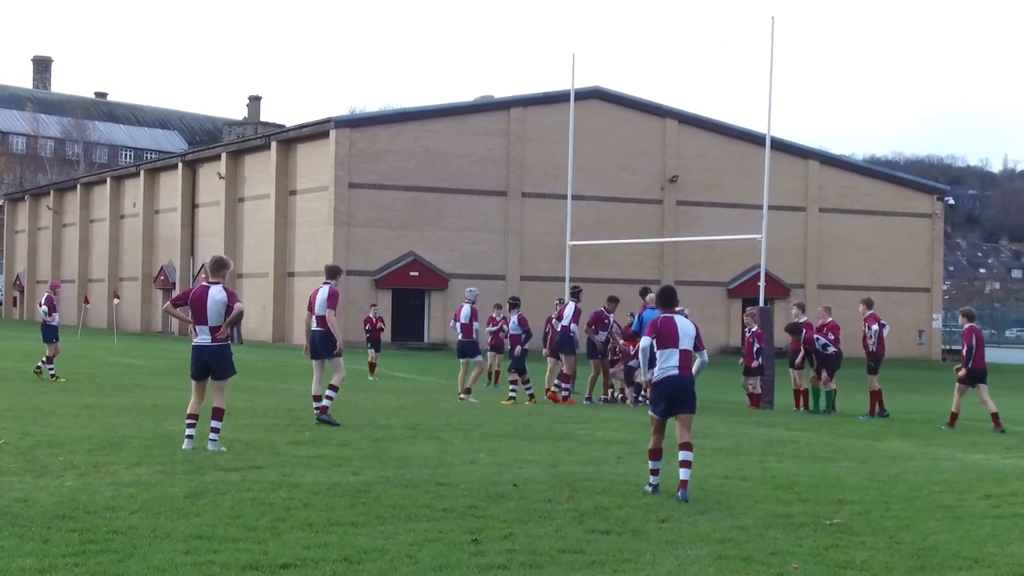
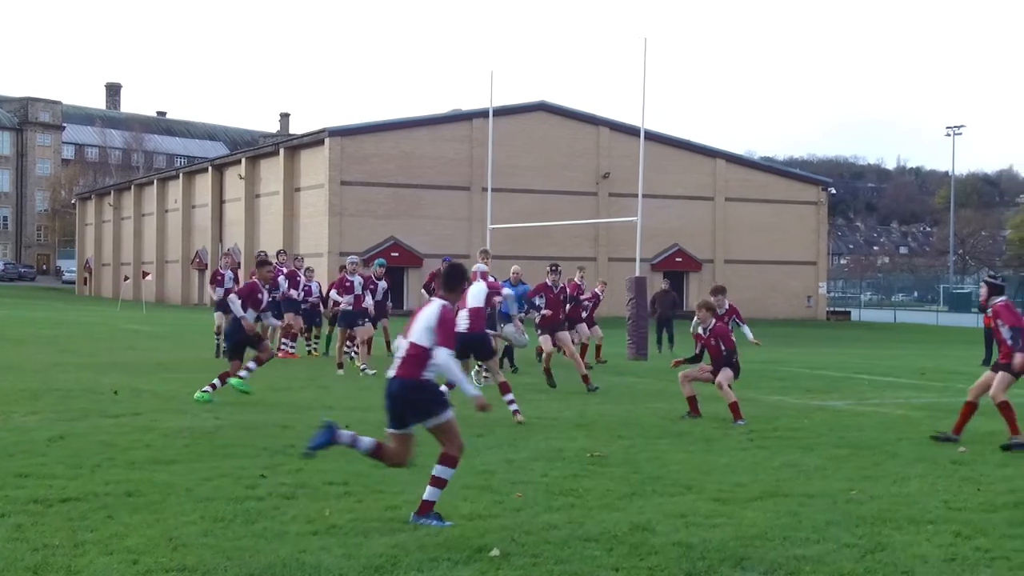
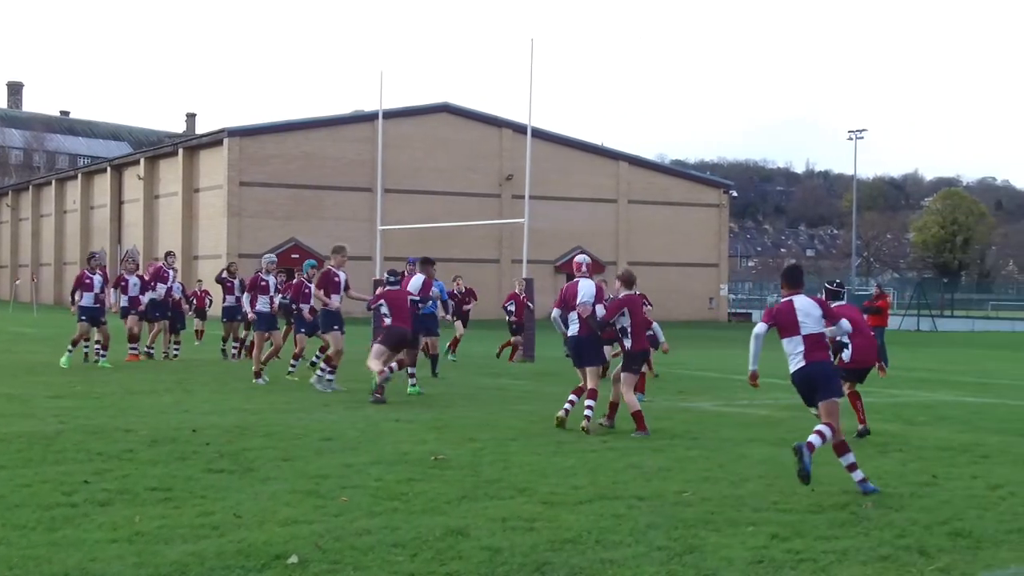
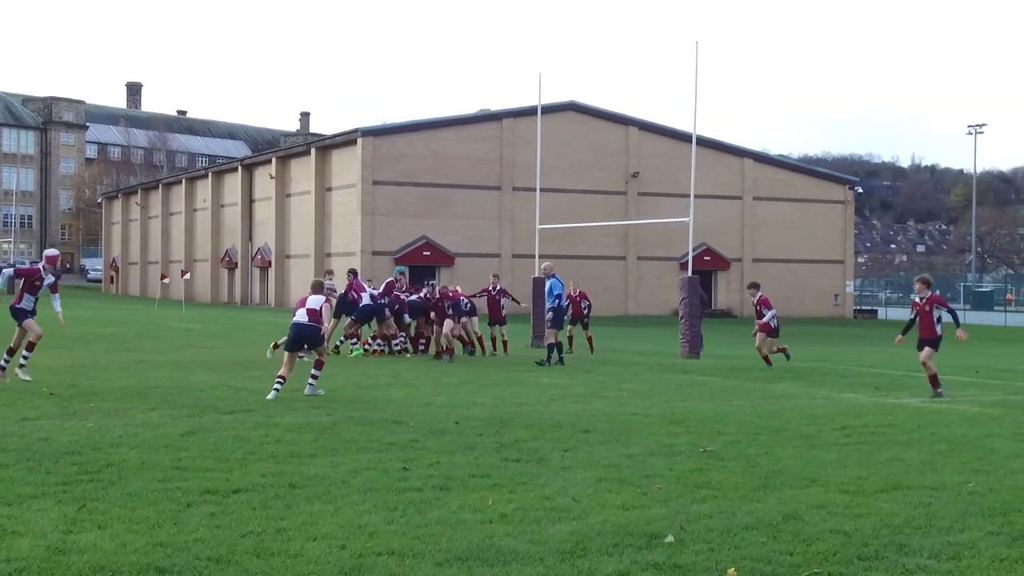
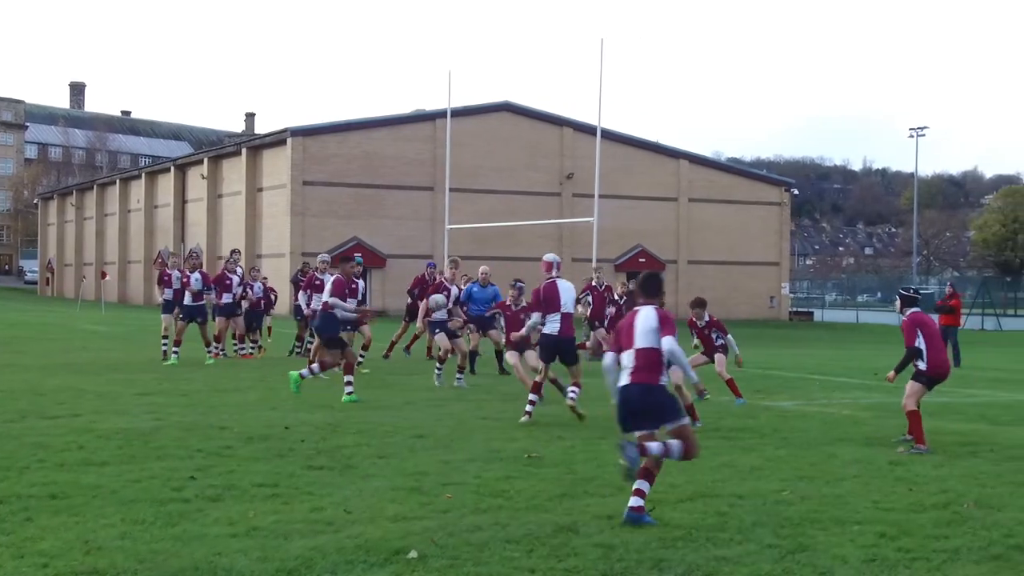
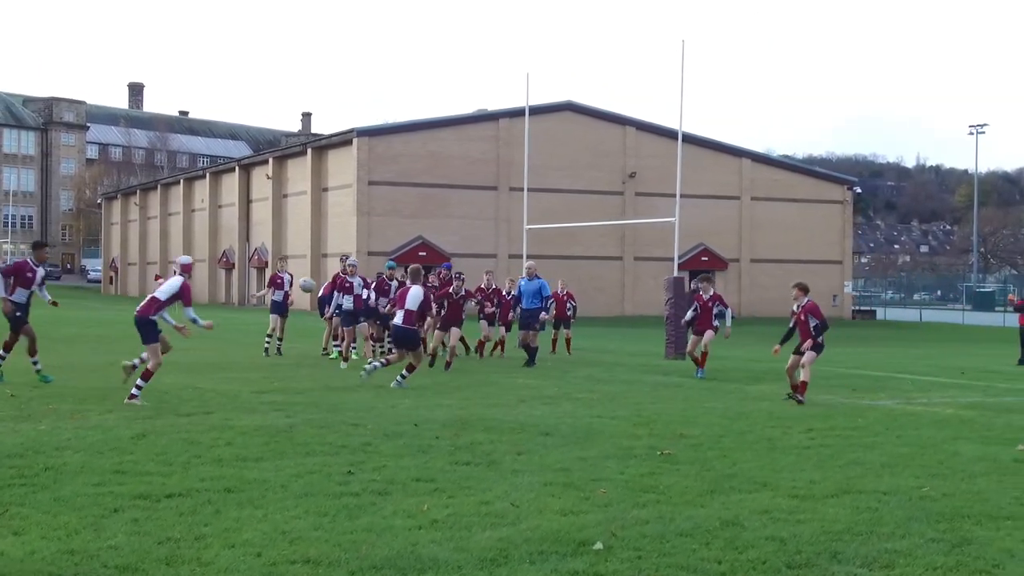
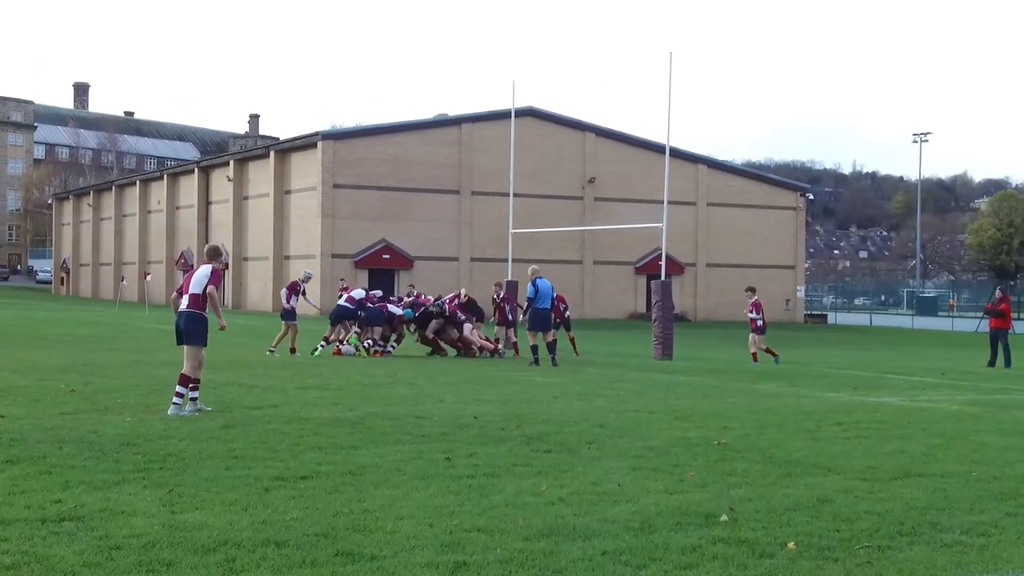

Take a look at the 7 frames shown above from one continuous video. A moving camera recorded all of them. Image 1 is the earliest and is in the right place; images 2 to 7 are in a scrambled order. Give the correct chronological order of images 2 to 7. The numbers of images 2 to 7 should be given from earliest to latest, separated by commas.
7, 4, 6, 2, 5, 3
